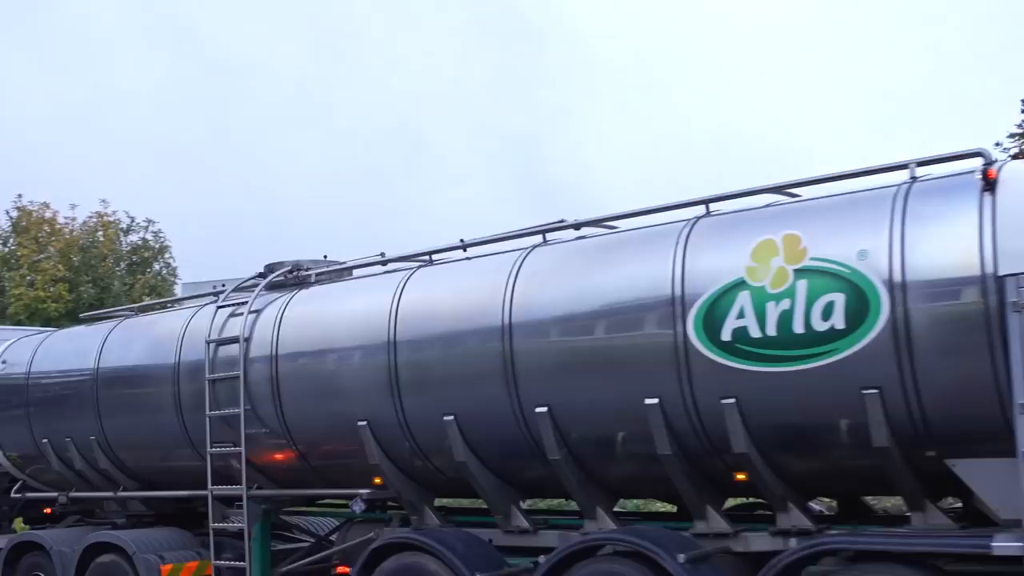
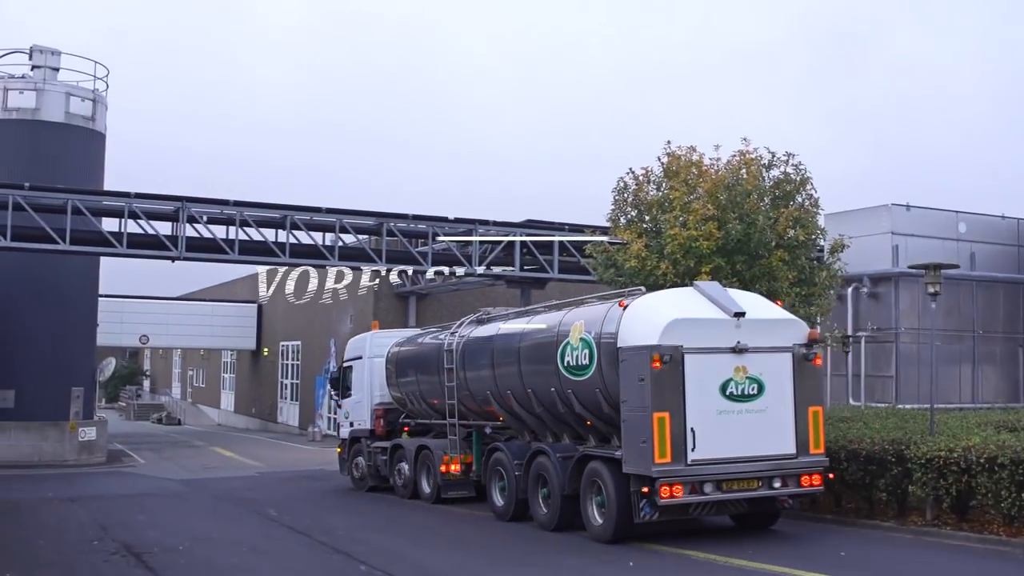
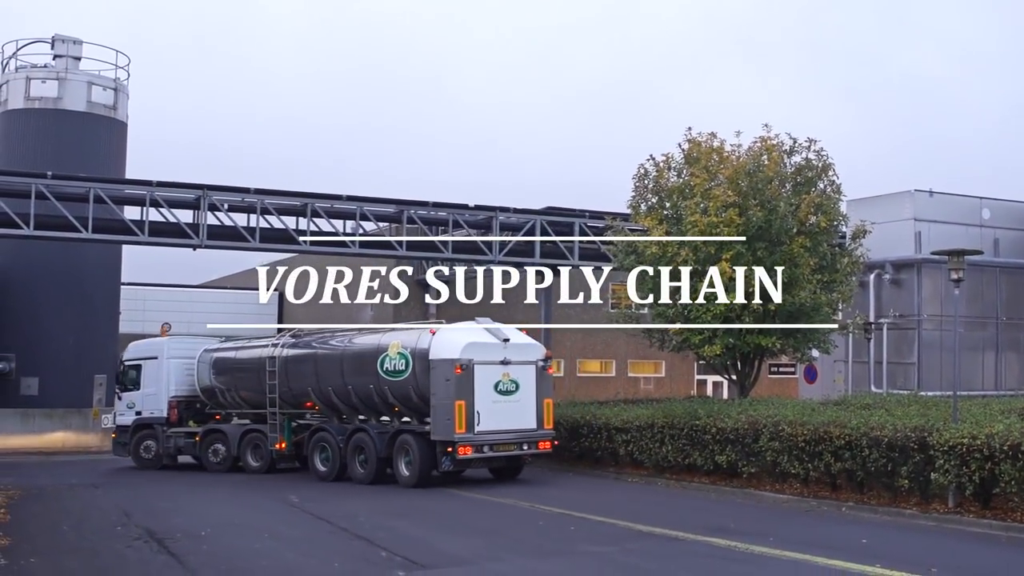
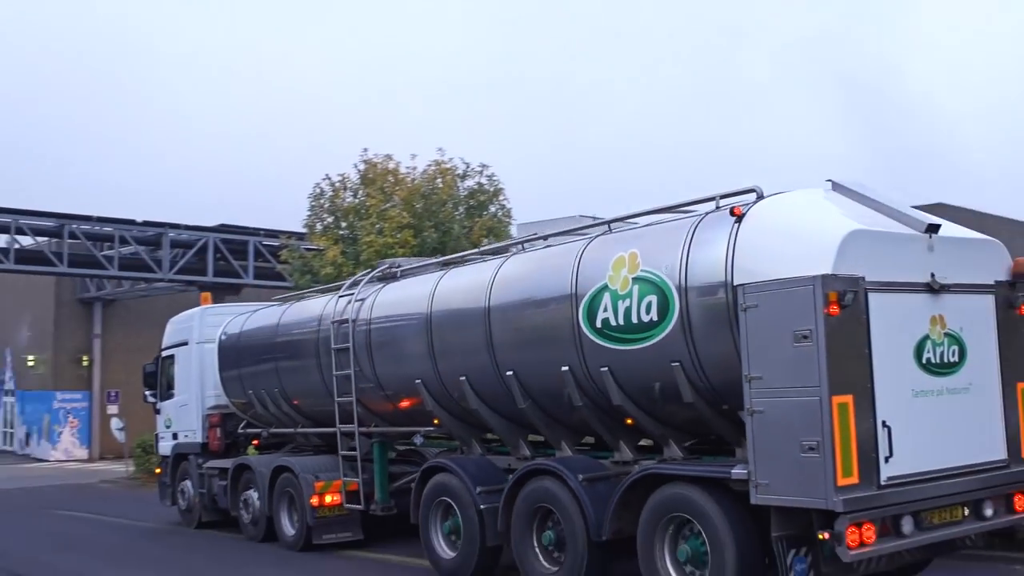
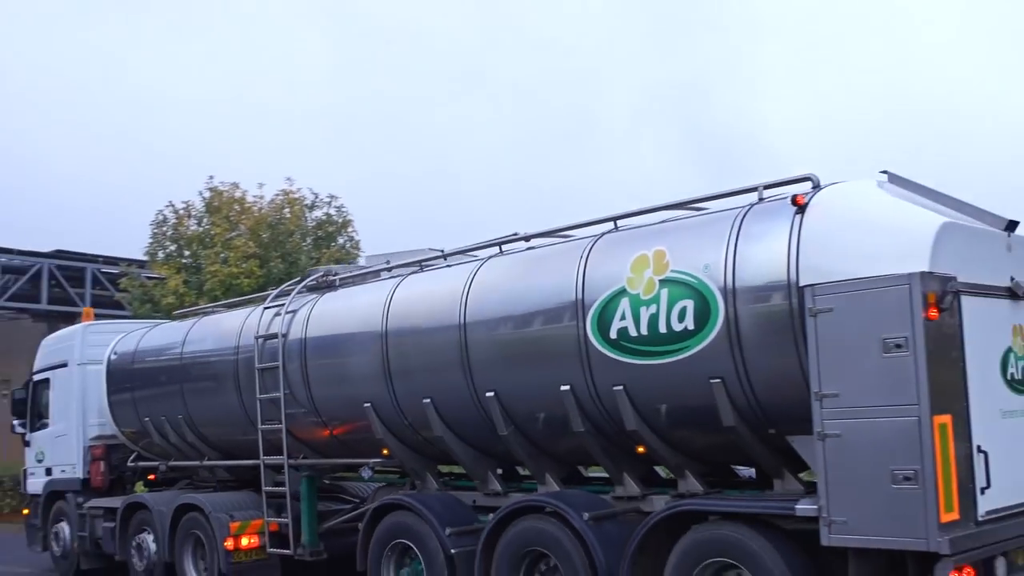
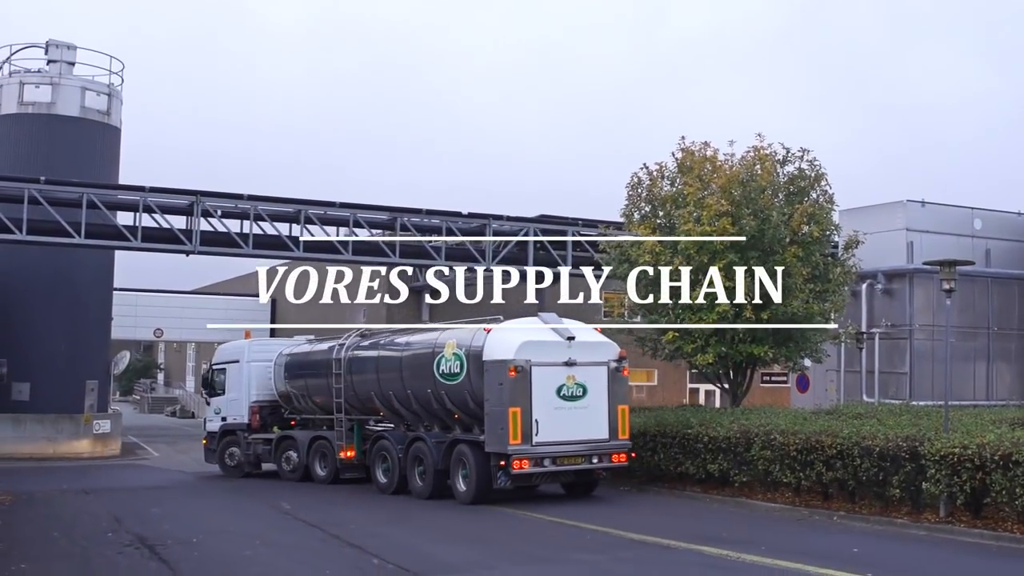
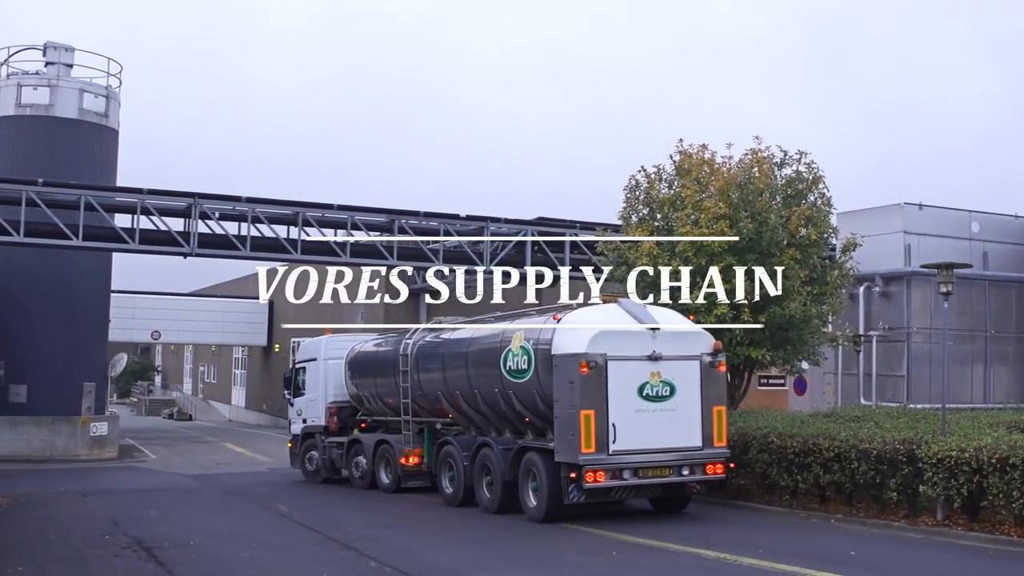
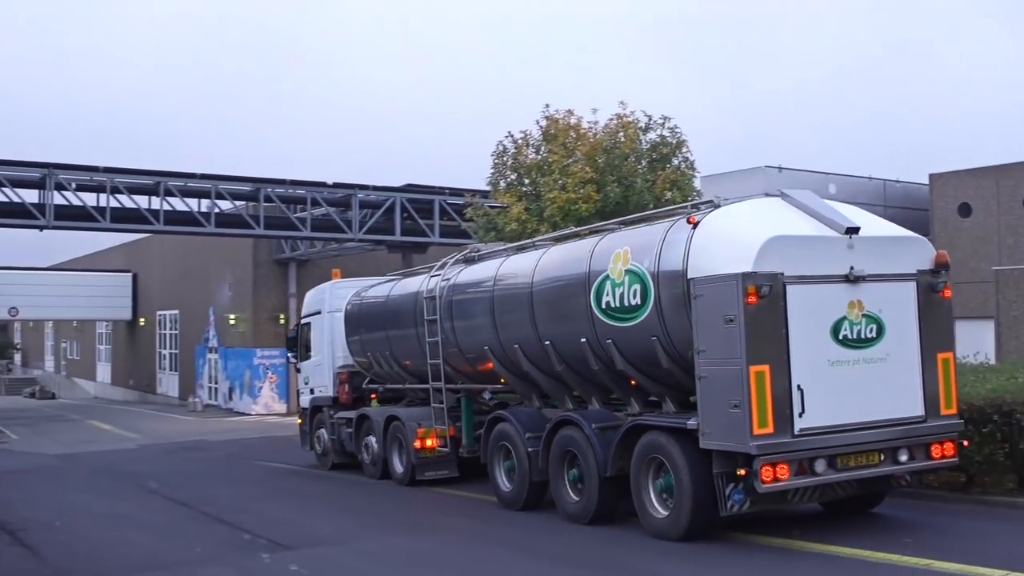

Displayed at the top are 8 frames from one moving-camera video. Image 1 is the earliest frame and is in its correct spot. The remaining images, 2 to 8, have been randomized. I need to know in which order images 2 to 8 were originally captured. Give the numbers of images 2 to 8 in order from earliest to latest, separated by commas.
5, 4, 8, 2, 7, 6, 3
